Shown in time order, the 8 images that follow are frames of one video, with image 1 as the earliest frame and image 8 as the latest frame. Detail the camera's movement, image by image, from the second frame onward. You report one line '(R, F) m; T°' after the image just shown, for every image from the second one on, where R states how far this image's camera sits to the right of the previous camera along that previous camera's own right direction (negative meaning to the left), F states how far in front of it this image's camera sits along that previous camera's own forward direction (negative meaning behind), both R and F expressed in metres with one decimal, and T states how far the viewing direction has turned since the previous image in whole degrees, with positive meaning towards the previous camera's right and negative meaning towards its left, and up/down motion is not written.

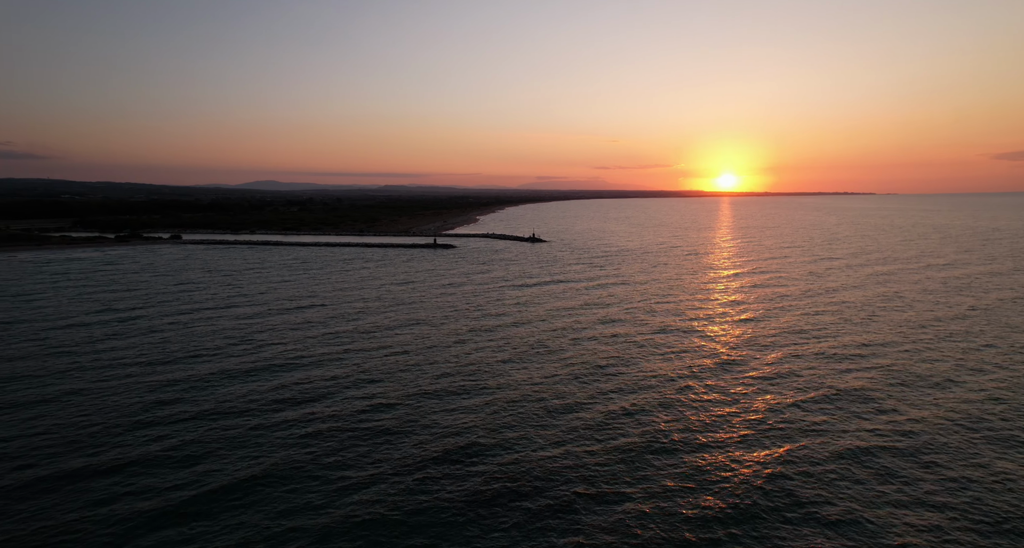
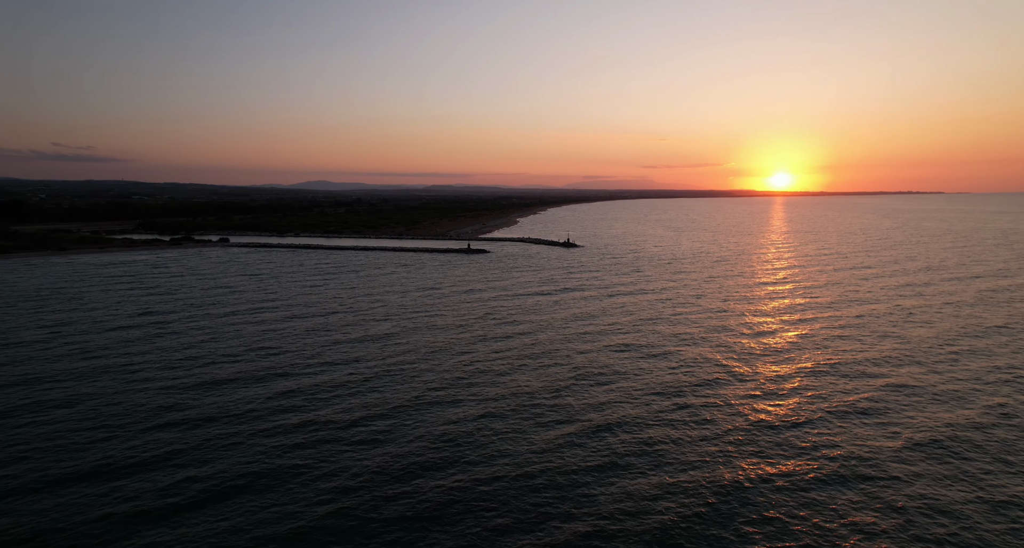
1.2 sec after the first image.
(+2.0, -0.6) m; -5°
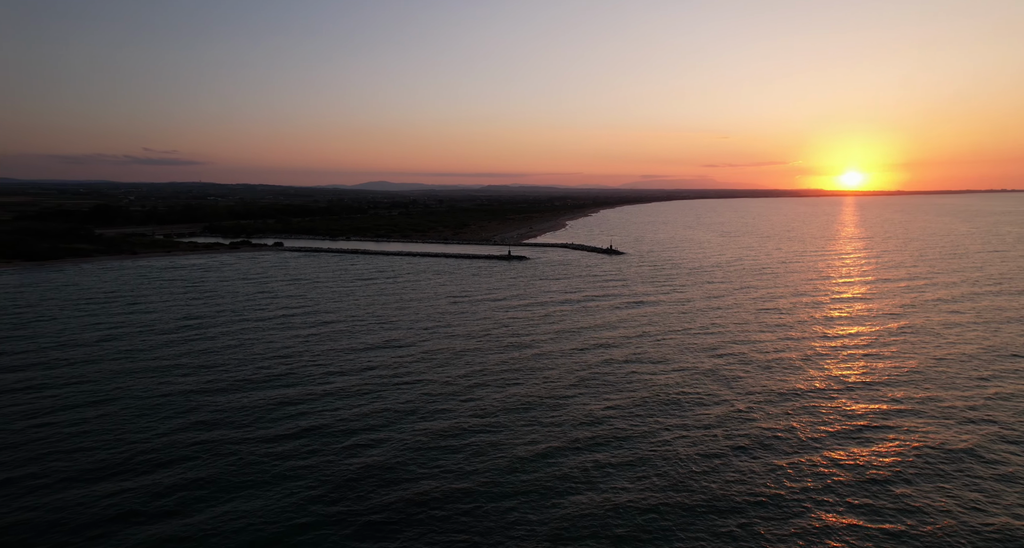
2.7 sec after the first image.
(+2.5, -0.5) m; -7°
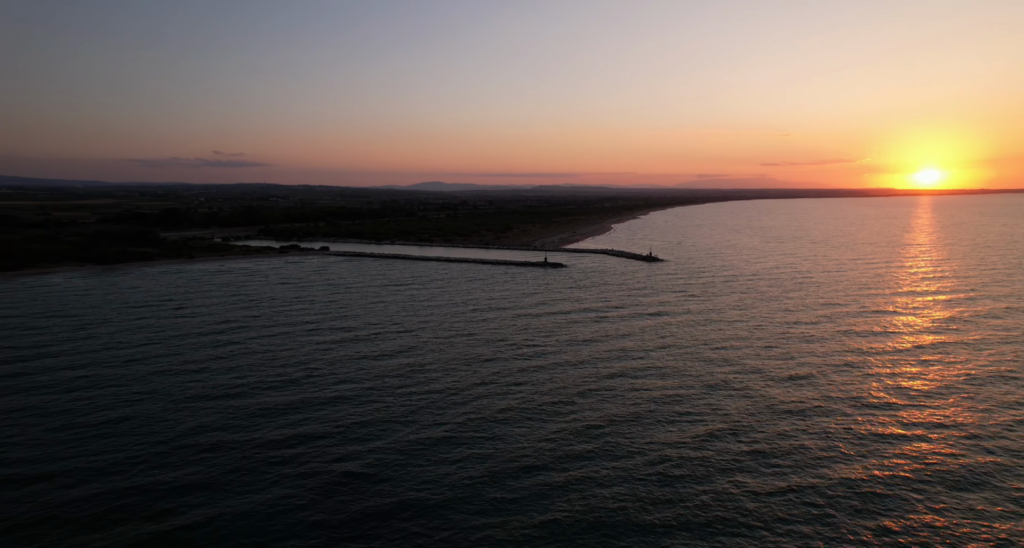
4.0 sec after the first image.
(+2.2, -0.1) m; -6°
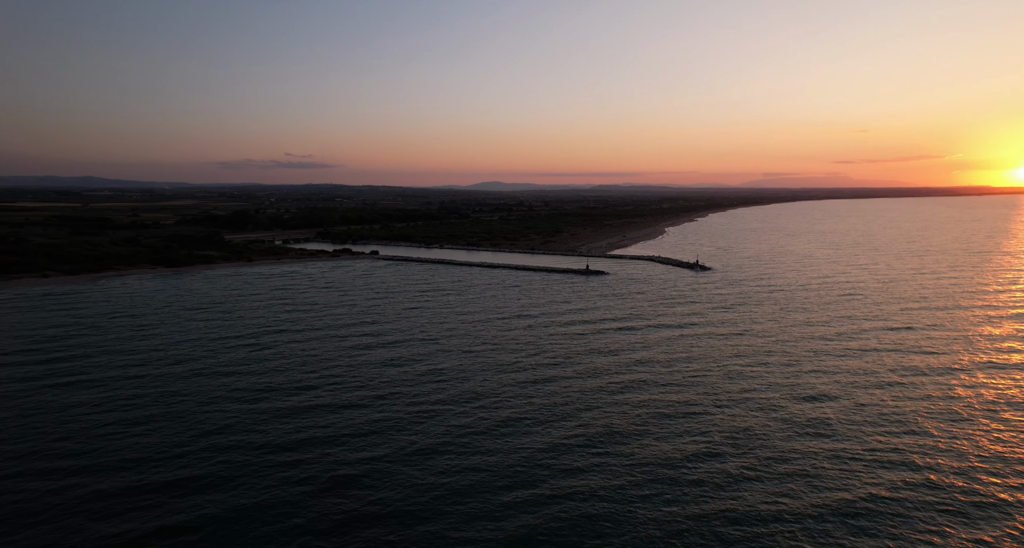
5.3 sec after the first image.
(+2.5, 0.0) m; -7°
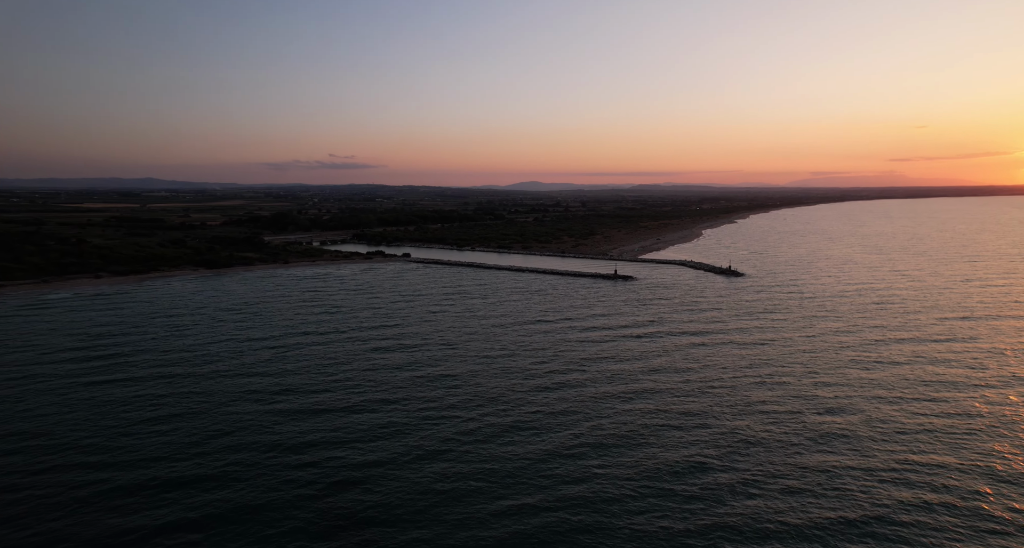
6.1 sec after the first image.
(+1.6, +0.1) m; -5°
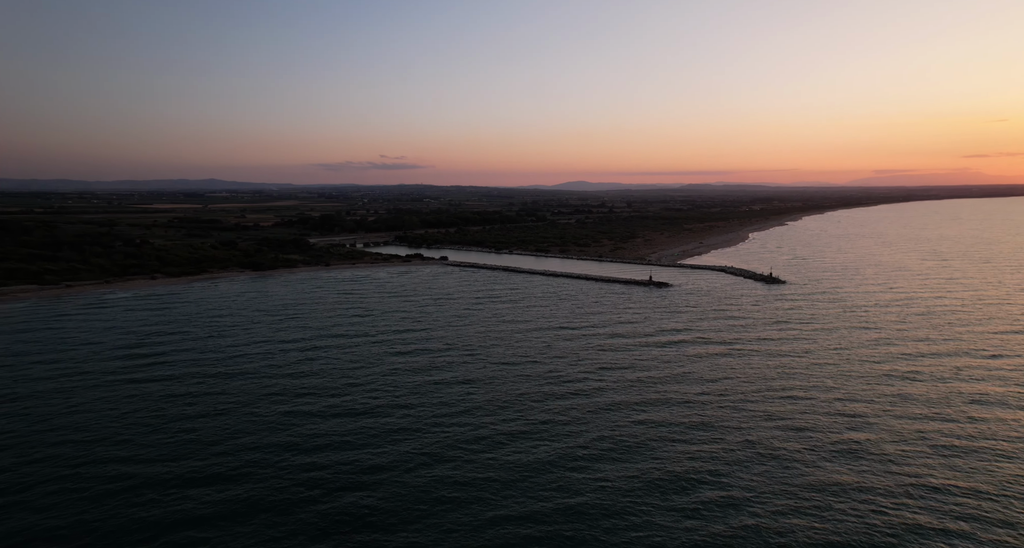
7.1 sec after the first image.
(+1.9, +0.2) m; -5°
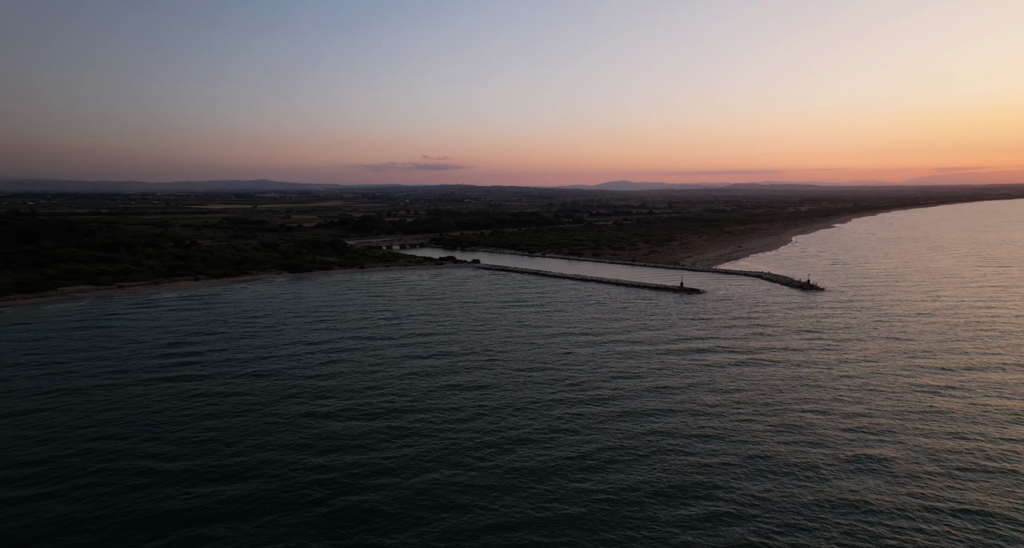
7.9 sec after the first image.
(+1.6, +0.3) m; -5°
